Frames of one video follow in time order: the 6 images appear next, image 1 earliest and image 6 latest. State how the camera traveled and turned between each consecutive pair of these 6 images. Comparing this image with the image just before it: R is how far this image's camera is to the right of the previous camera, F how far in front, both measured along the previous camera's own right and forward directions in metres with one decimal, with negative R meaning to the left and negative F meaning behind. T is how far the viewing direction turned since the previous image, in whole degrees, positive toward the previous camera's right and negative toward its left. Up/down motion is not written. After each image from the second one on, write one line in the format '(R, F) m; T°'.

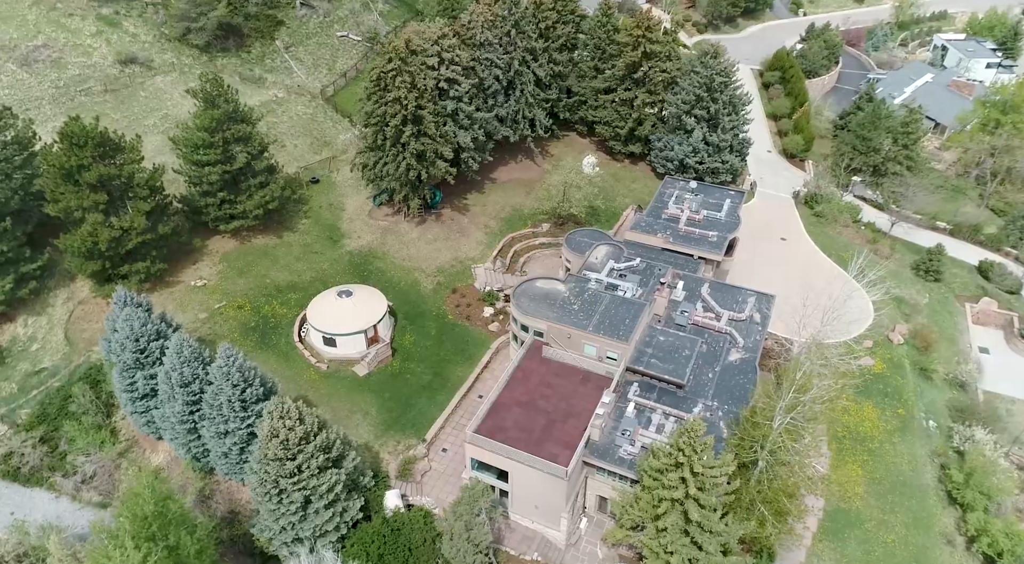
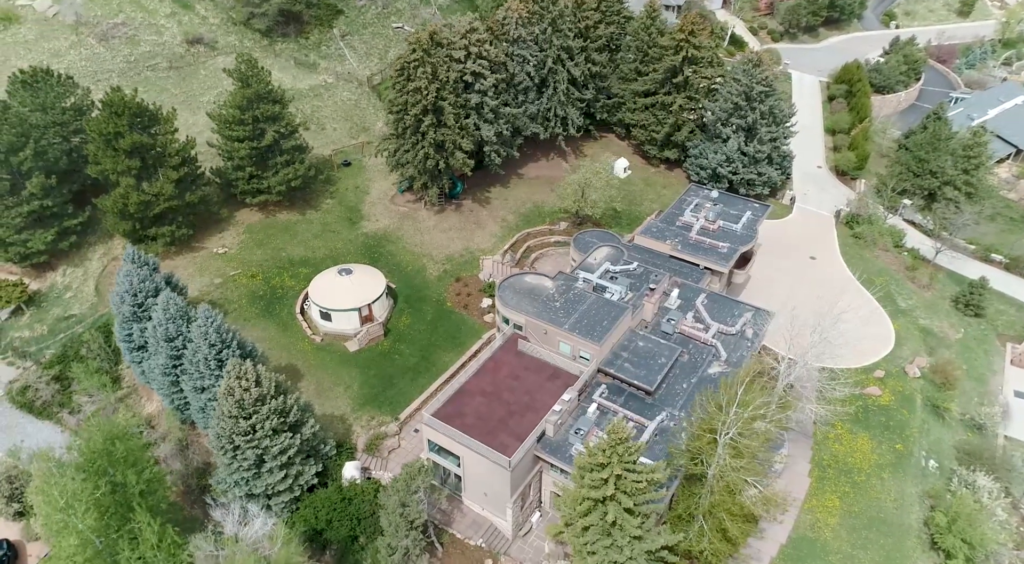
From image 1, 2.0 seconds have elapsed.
(+6.4, -0.4) m; -7°
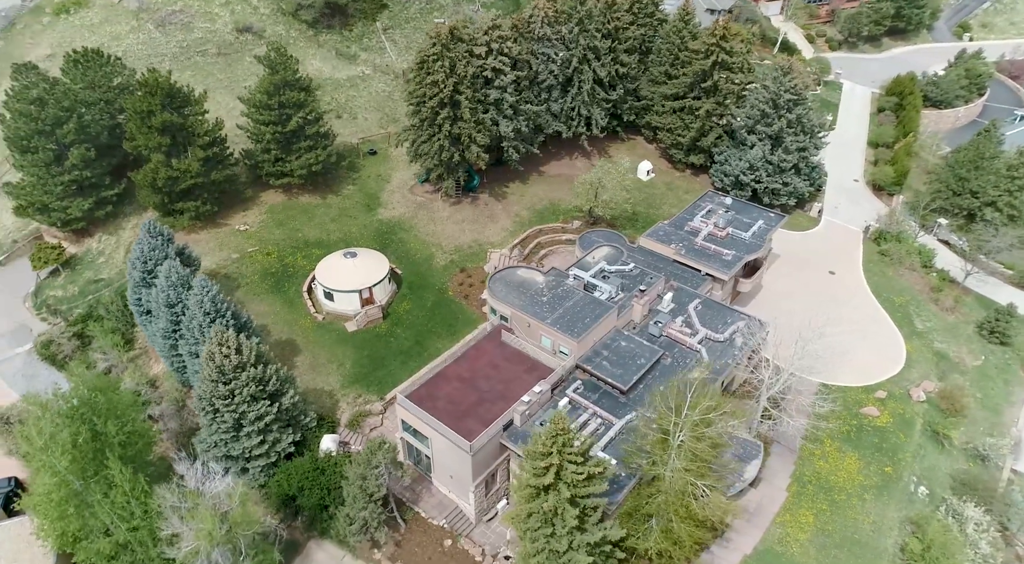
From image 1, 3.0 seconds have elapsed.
(+4.9, -0.7) m; -5°
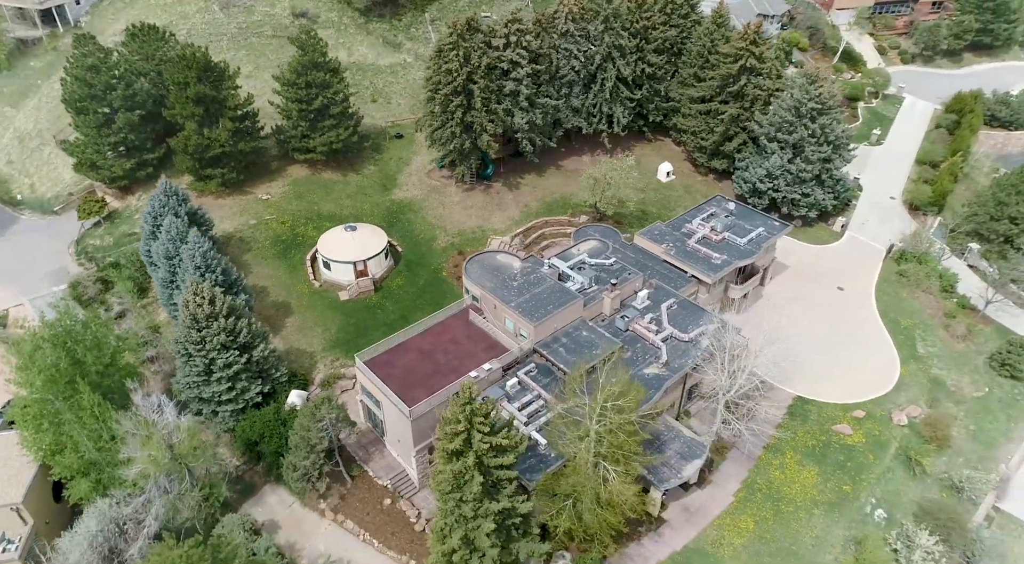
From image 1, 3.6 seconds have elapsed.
(+7.5, -1.1) m; -7°
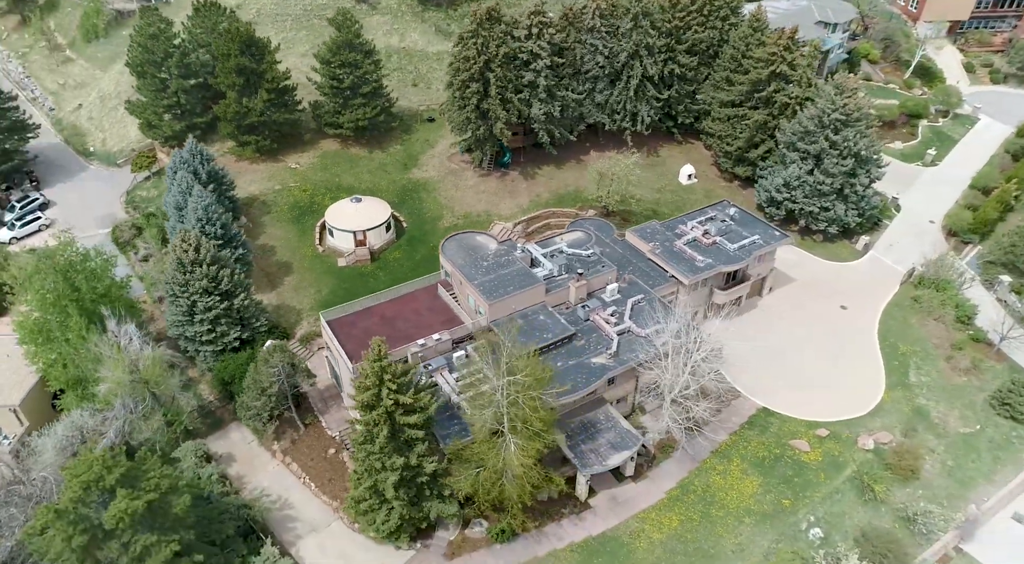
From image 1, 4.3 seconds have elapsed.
(+8.9, -1.0) m; -8°
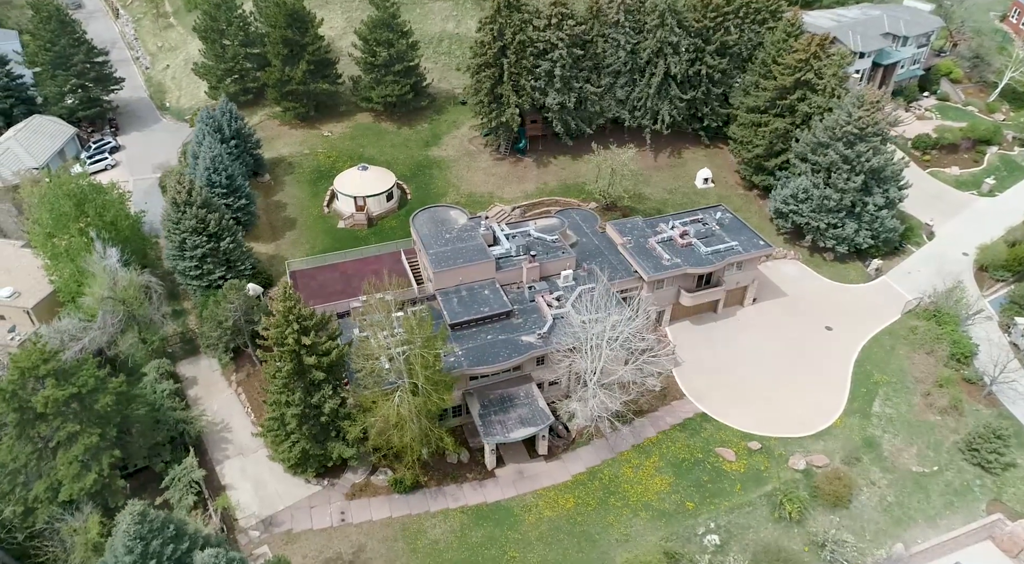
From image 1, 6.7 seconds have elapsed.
(+11.5, -0.7) m; -10°
